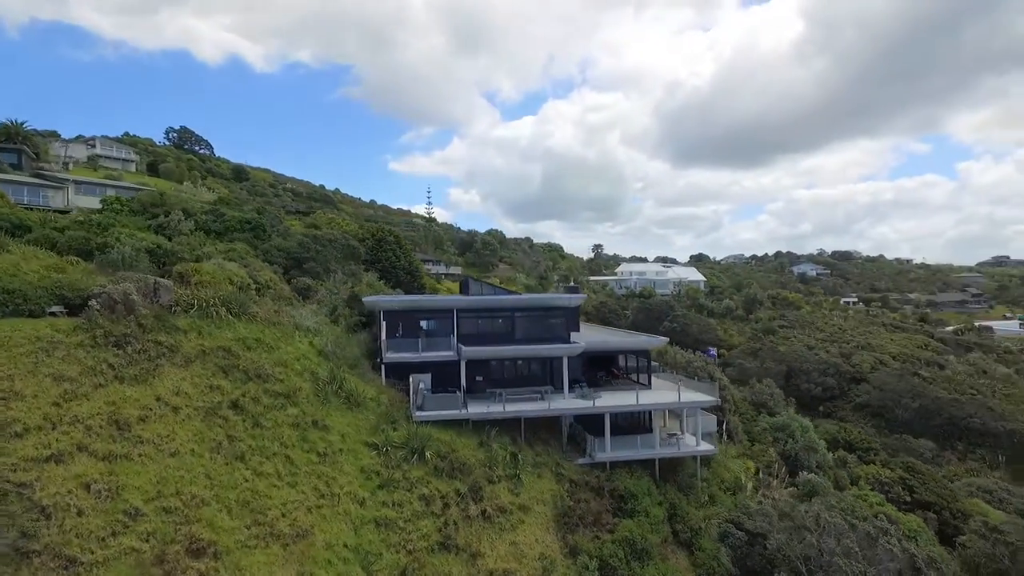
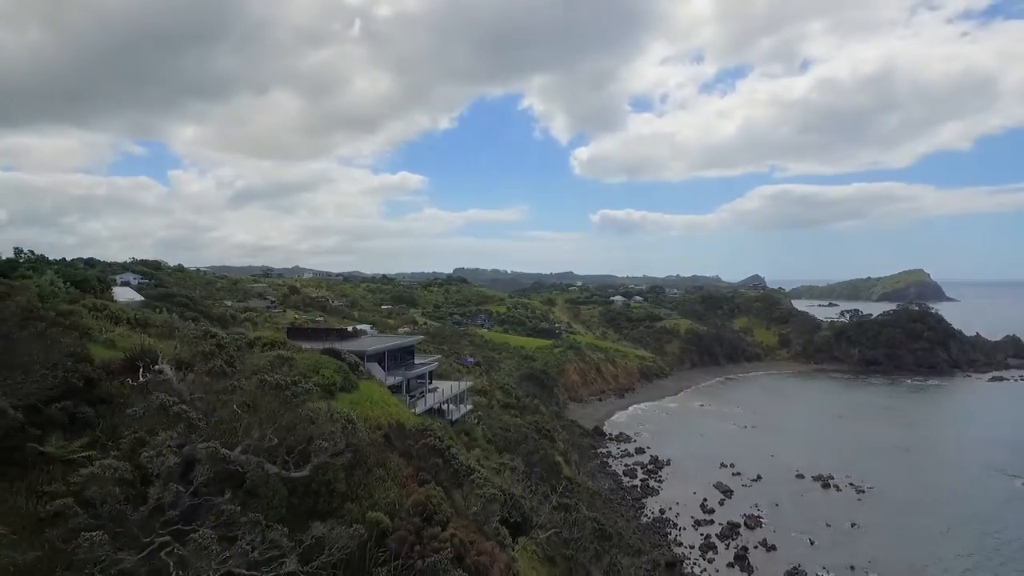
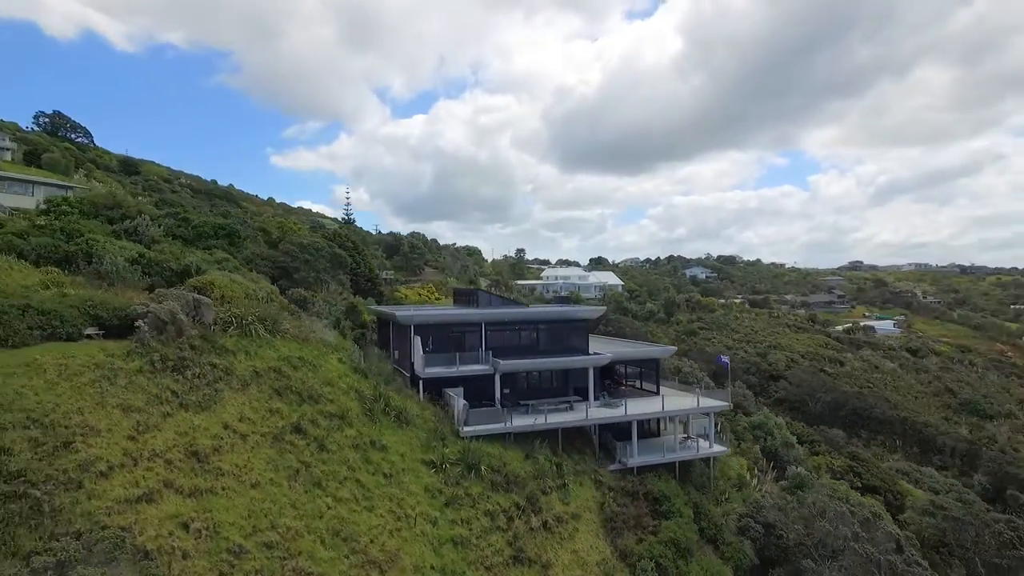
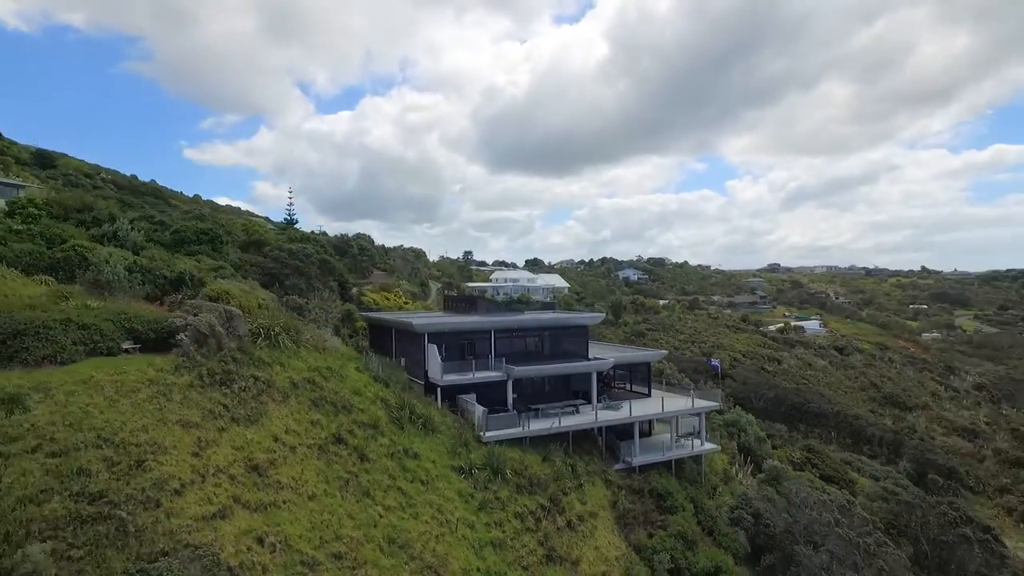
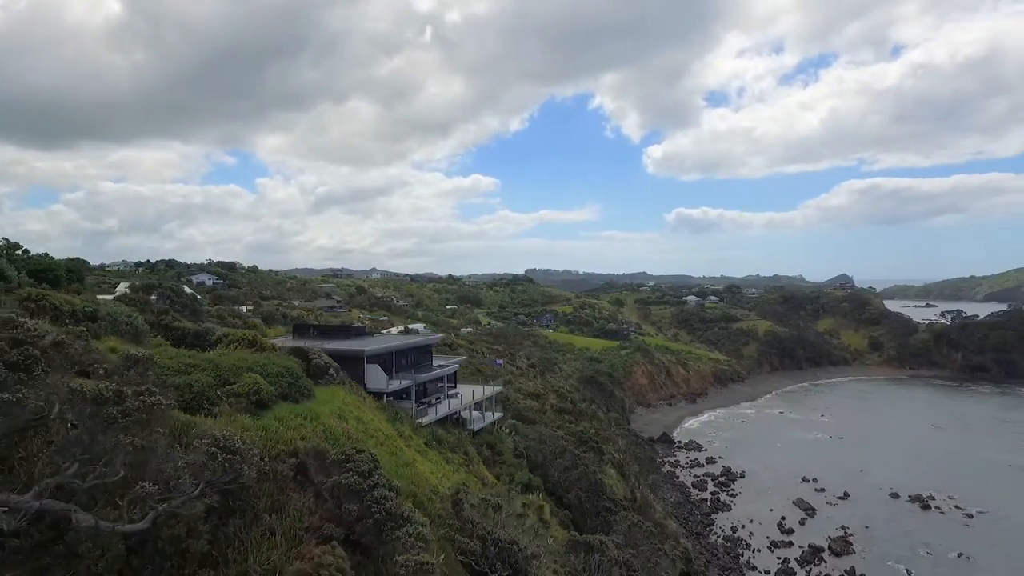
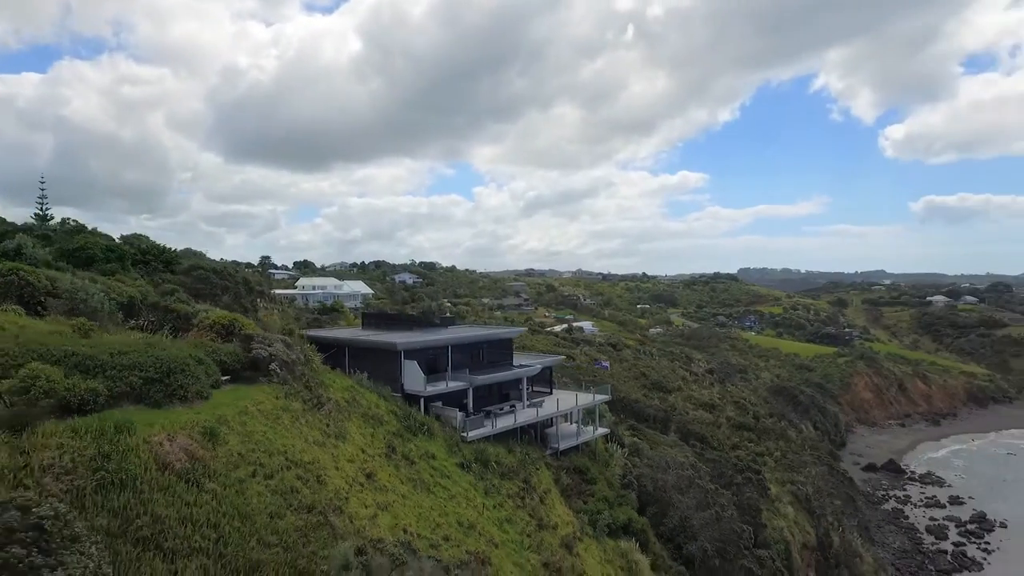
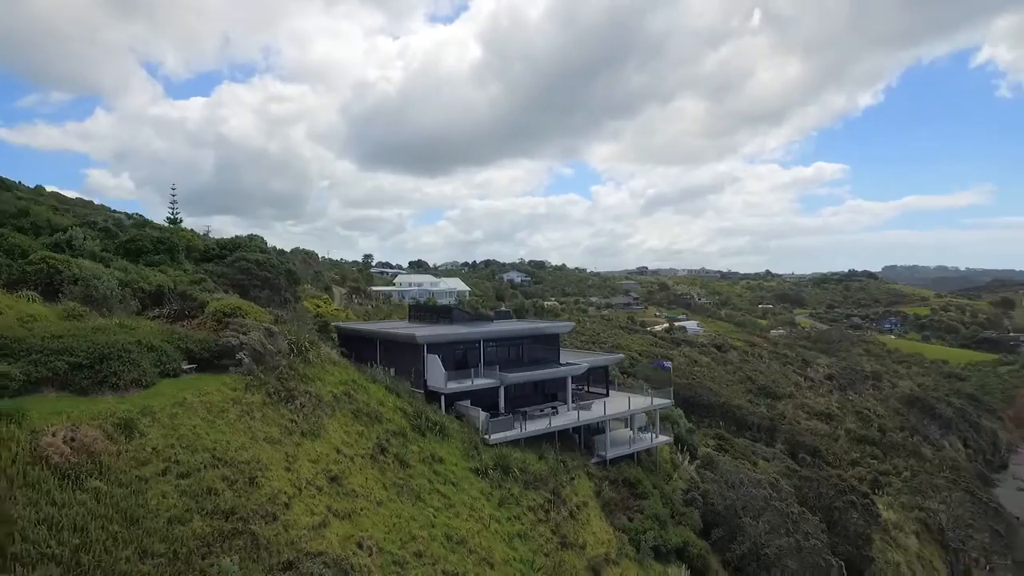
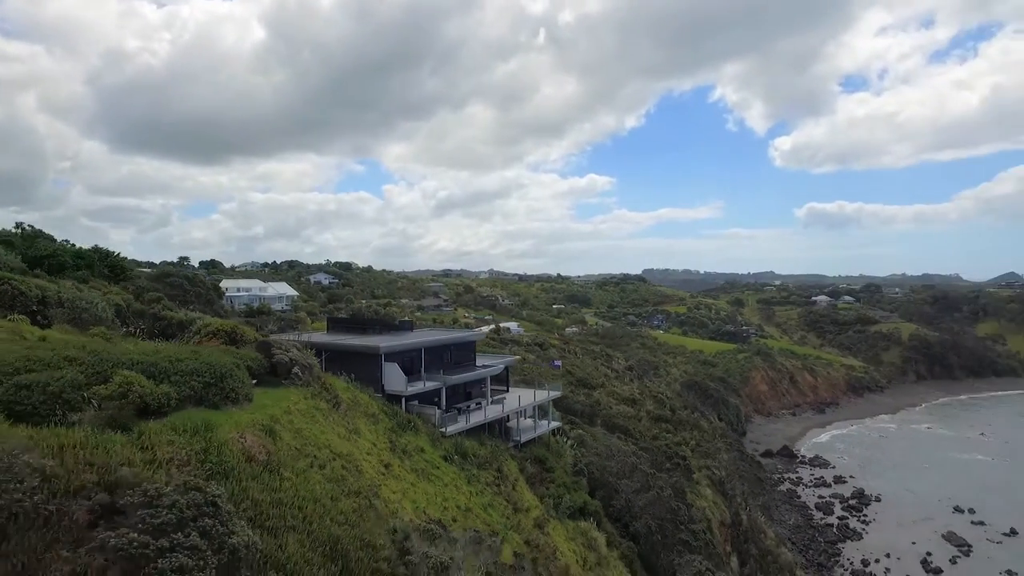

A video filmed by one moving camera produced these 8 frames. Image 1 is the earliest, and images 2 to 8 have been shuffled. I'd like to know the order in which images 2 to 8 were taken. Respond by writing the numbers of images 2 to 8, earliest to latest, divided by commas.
3, 4, 7, 6, 8, 5, 2
